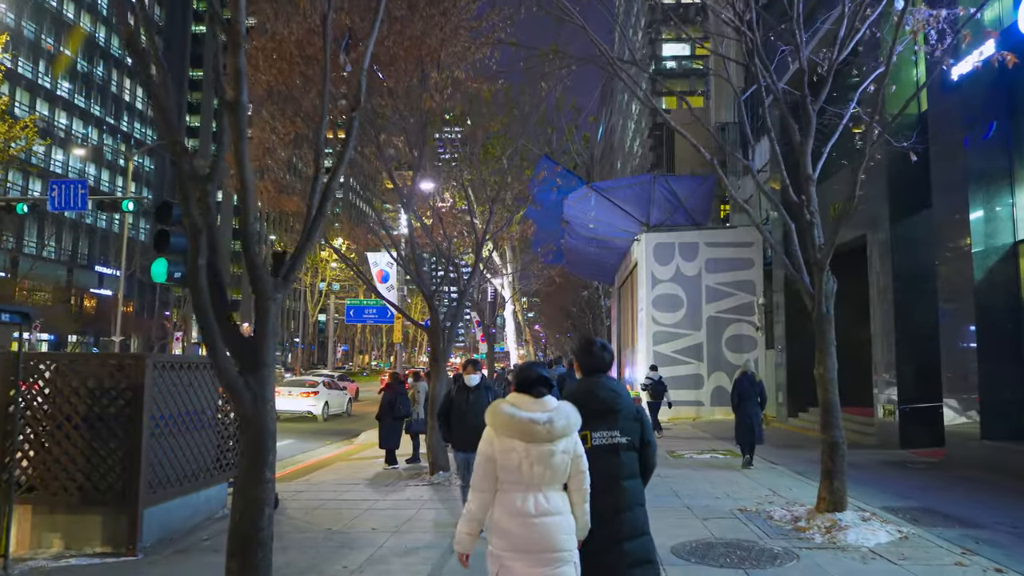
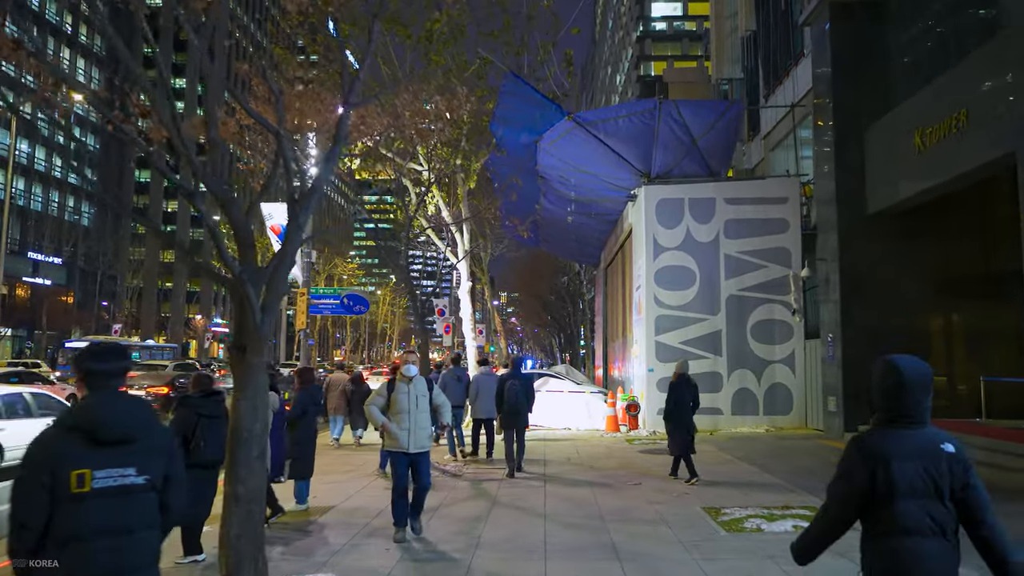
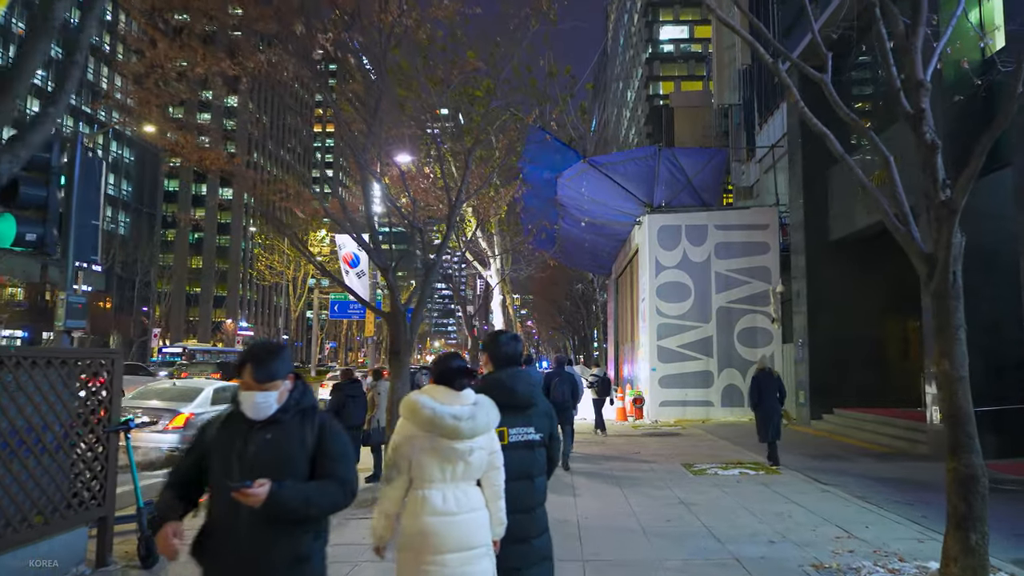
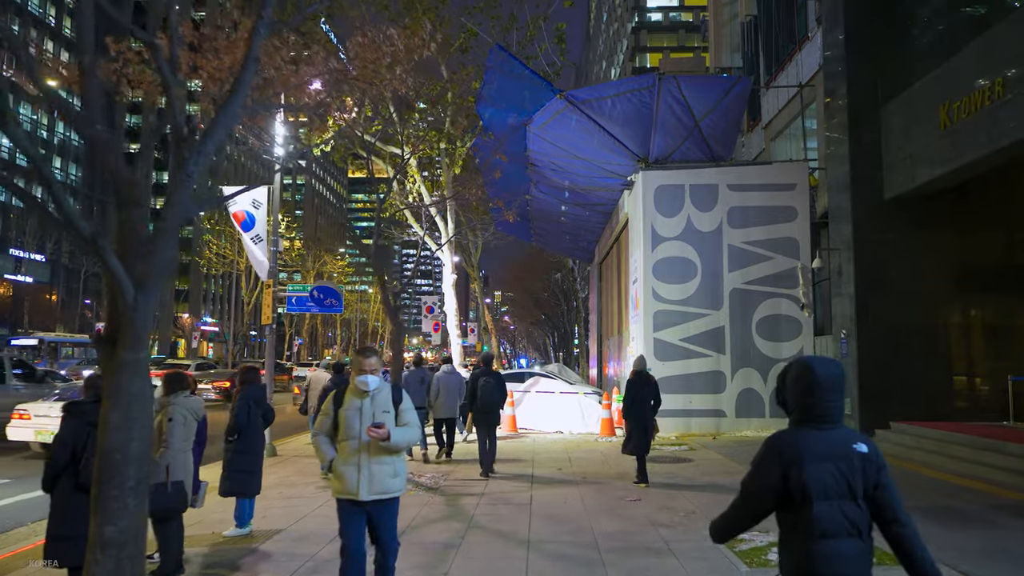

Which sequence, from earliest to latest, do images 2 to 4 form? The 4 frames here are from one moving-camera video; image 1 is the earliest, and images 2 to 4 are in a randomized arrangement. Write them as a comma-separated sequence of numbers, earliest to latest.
3, 2, 4
